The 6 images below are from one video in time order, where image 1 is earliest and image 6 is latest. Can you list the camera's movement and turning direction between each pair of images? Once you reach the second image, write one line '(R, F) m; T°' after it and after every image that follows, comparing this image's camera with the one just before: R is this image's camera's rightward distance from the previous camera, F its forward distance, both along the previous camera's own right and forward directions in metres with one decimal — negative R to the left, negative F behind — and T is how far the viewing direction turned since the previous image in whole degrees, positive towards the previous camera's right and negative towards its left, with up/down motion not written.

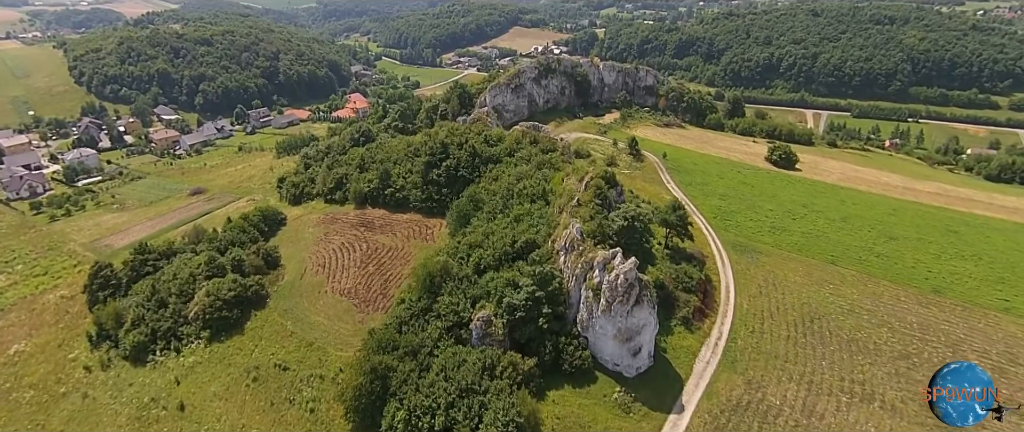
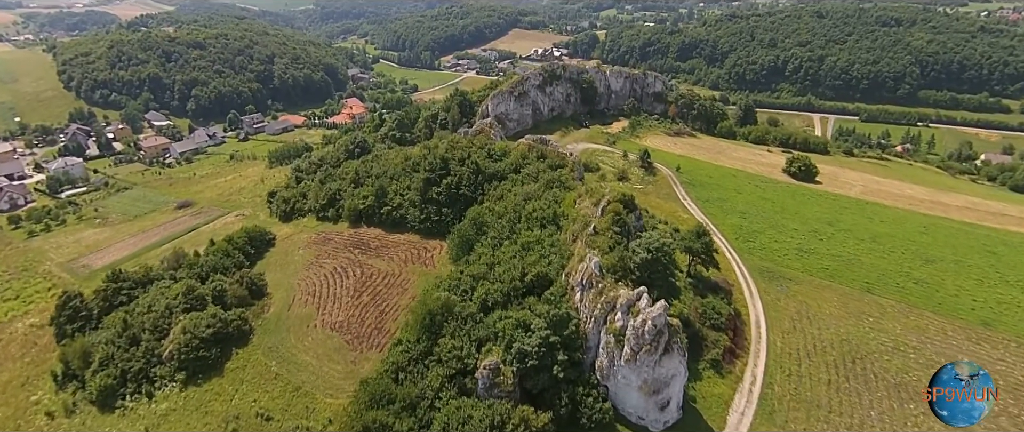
(-0.5, +3.3) m; 0°
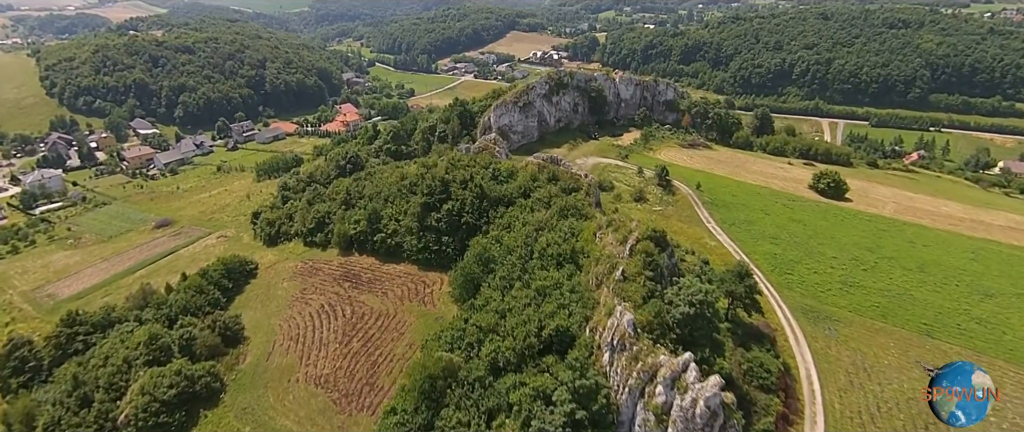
(-0.8, +4.4) m; 0°
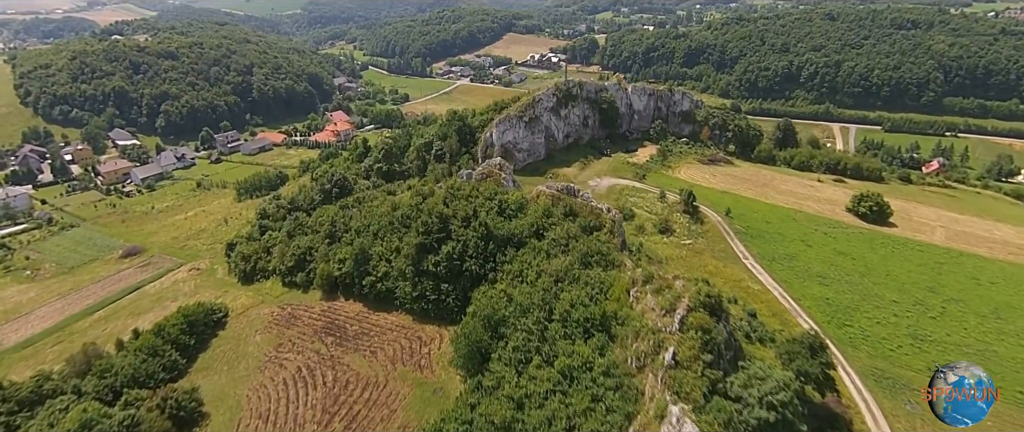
(-0.8, +5.6) m; 0°
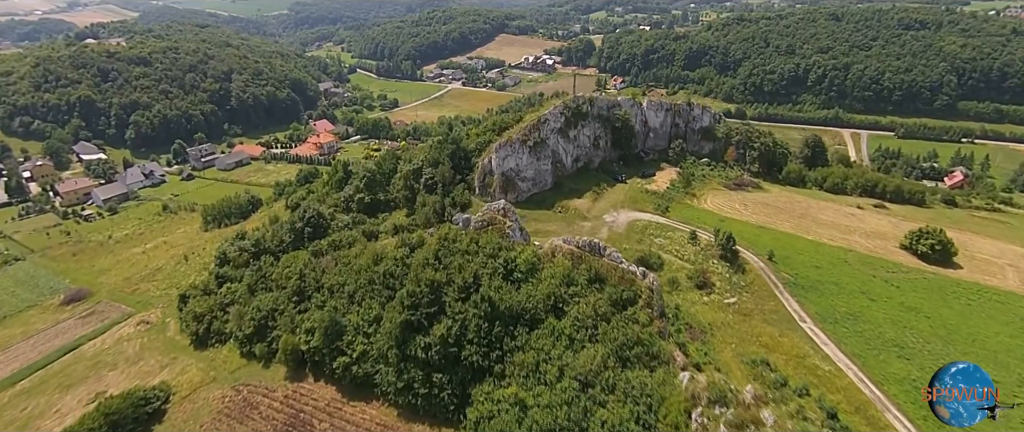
(-0.8, +6.9) m; +1°
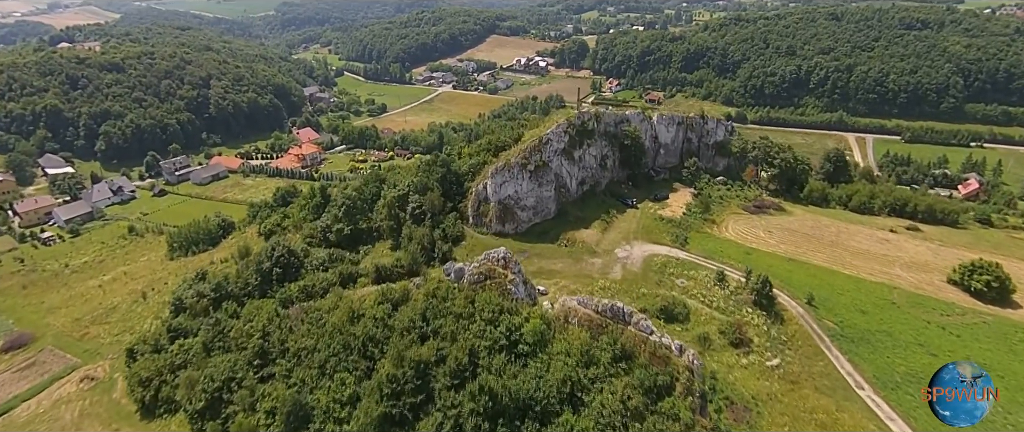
(-0.4, +5.2) m; +1°
